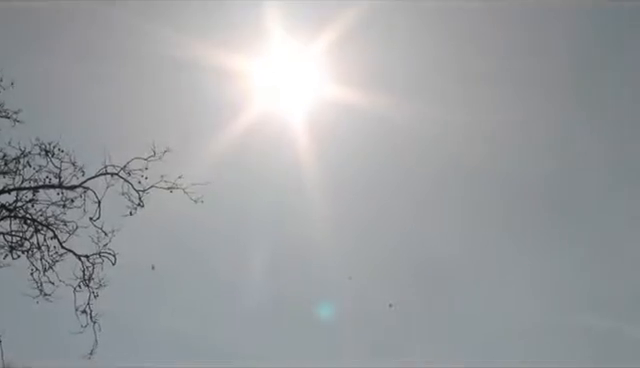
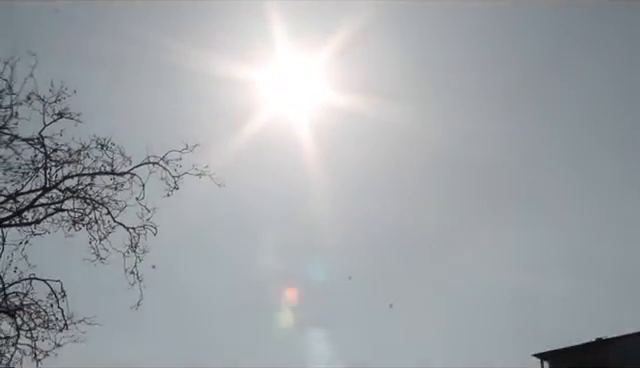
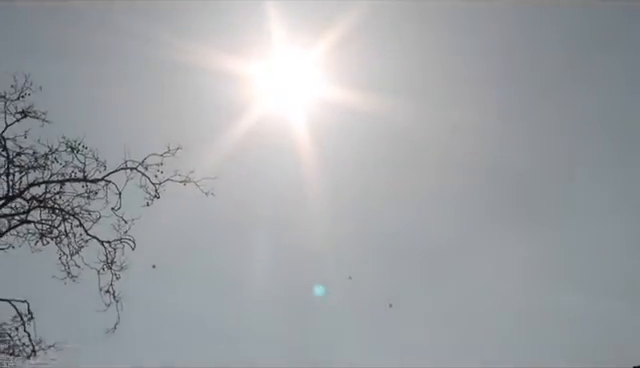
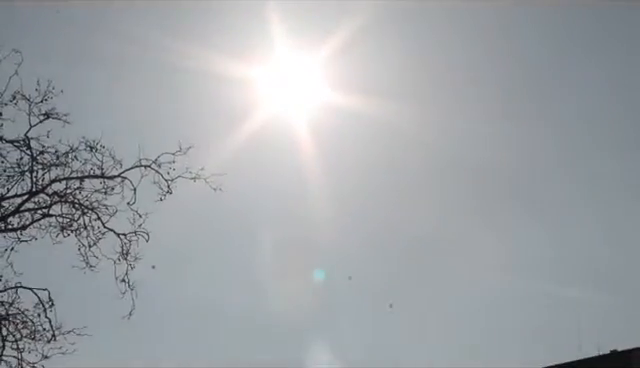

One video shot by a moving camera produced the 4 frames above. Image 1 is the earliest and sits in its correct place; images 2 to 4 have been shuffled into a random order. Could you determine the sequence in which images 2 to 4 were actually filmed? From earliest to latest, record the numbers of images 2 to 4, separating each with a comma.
3, 4, 2
